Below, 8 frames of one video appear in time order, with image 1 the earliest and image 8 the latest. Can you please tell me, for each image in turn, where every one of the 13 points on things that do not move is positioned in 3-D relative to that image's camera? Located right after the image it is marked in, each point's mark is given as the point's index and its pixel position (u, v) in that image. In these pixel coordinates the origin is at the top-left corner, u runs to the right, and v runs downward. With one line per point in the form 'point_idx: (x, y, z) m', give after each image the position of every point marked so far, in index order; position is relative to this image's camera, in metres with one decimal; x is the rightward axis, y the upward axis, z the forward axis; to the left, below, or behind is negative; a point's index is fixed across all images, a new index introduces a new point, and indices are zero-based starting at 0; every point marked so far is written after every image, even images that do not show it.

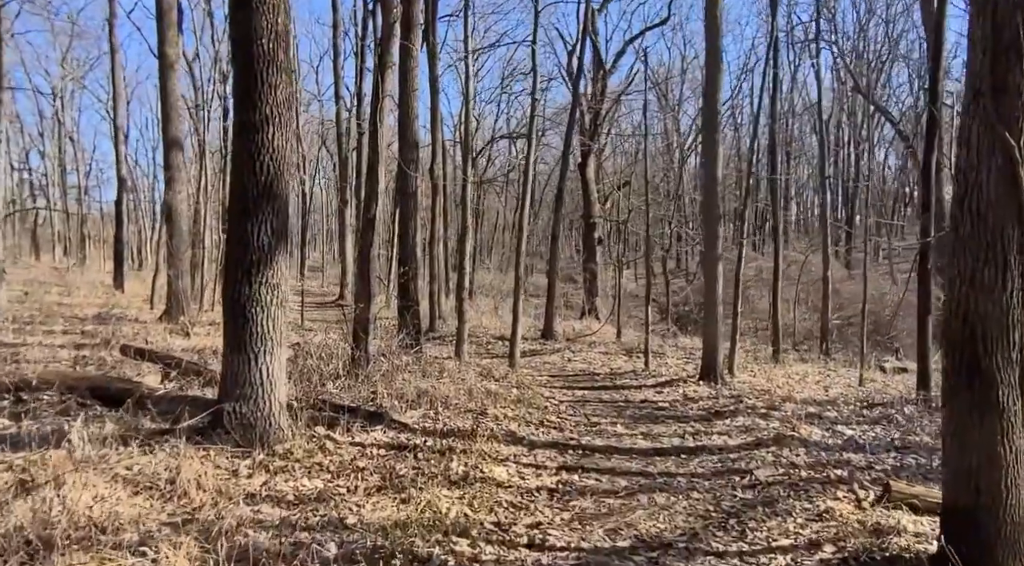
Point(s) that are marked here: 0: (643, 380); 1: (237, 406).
0: (+2.0, -1.5, +10.6) m
1: (-2.0, -0.9, +5.1) m
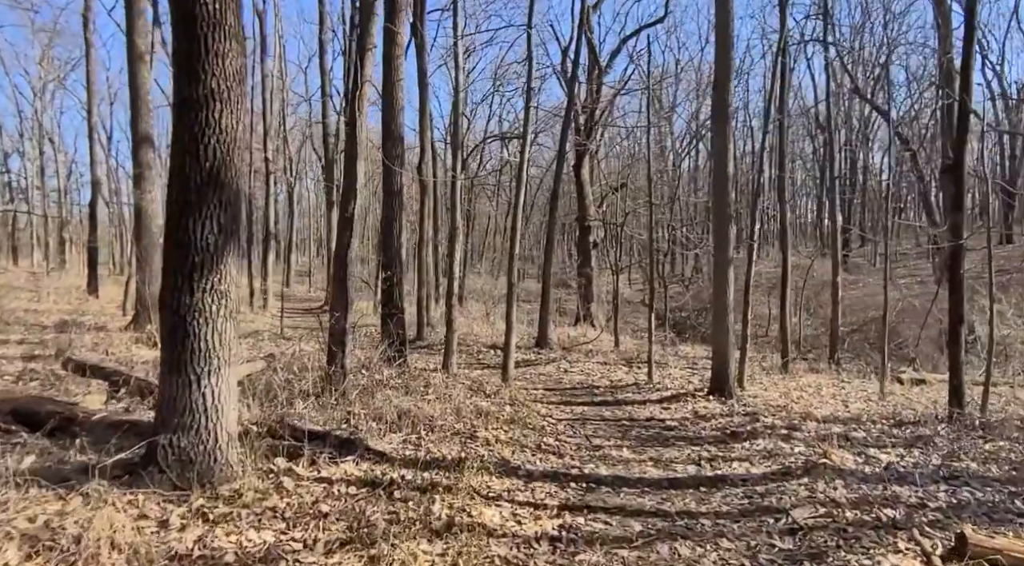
0: (+1.9, -1.5, +9.7) m
1: (-2.0, -0.9, +4.2) m
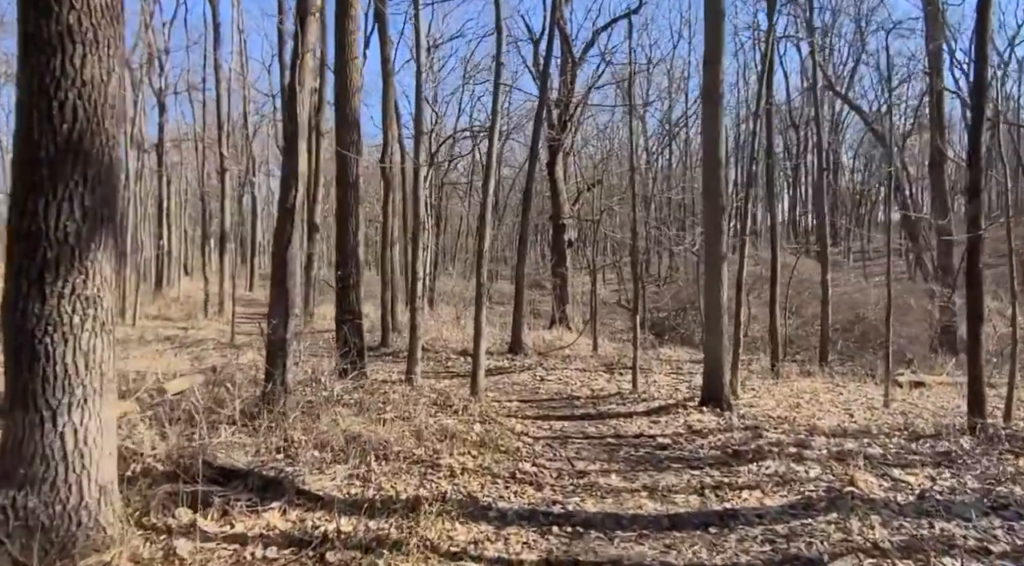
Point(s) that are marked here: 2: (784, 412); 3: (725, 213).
0: (+1.5, -1.5, +8.8) m
1: (-2.2, -0.9, +3.1) m
2: (+3.3, -1.6, +8.5) m
3: (+2.6, +0.8, +8.5) m
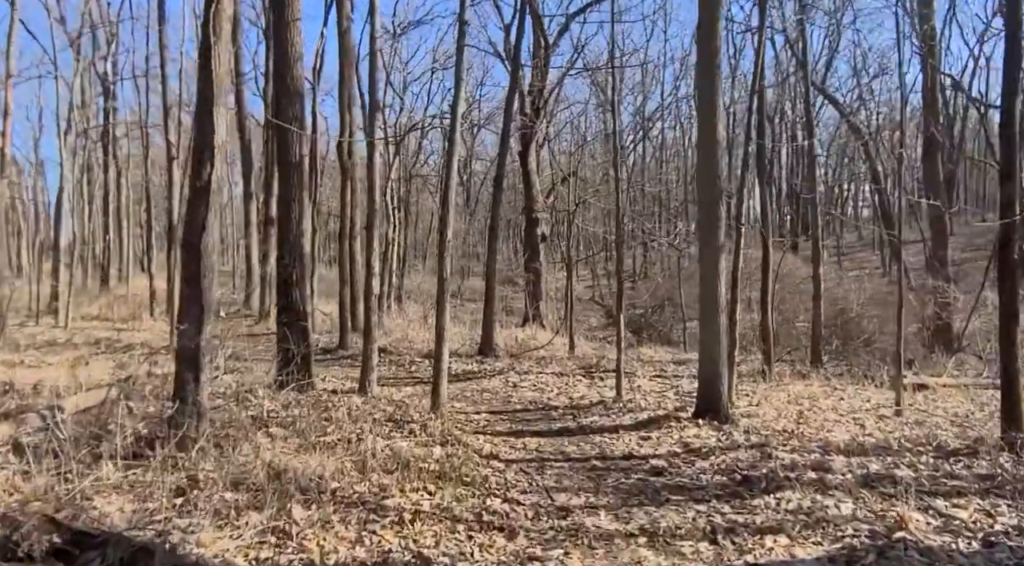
0: (+1.2, -1.5, +7.7) m
1: (-2.3, -0.9, +1.9) m
2: (+3.0, -1.5, +7.5) m
3: (+2.2, +0.9, +7.4) m
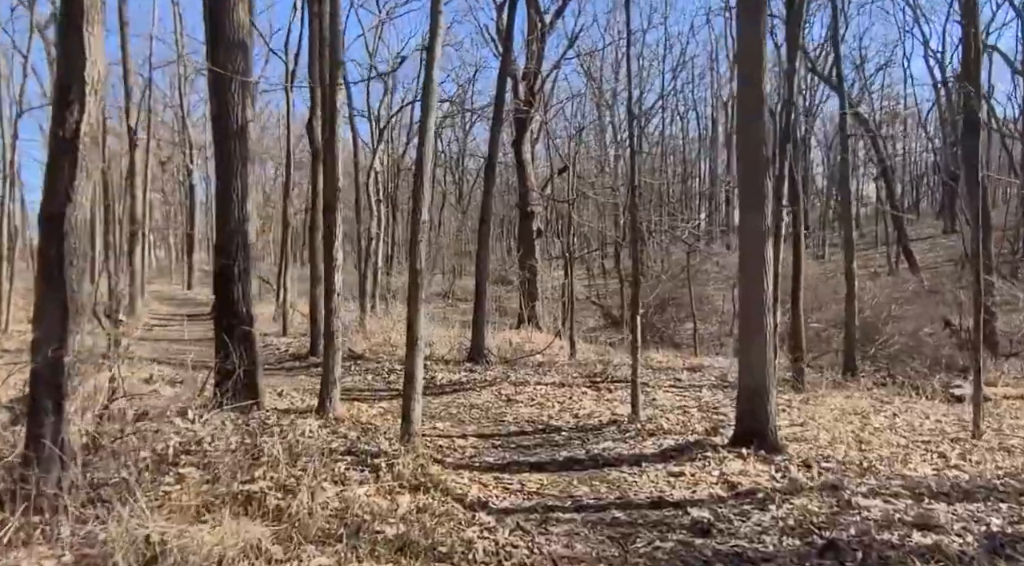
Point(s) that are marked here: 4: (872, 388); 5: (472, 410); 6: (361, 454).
0: (+1.1, -1.4, +6.2) m
1: (-2.3, -0.9, +0.4) m
2: (+2.9, -1.4, +6.0) m
3: (+2.2, +0.9, +5.9) m
4: (+5.1, -1.5, +9.9) m
5: (-0.5, -1.4, +8.0) m
6: (-1.1, -1.3, +5.3) m
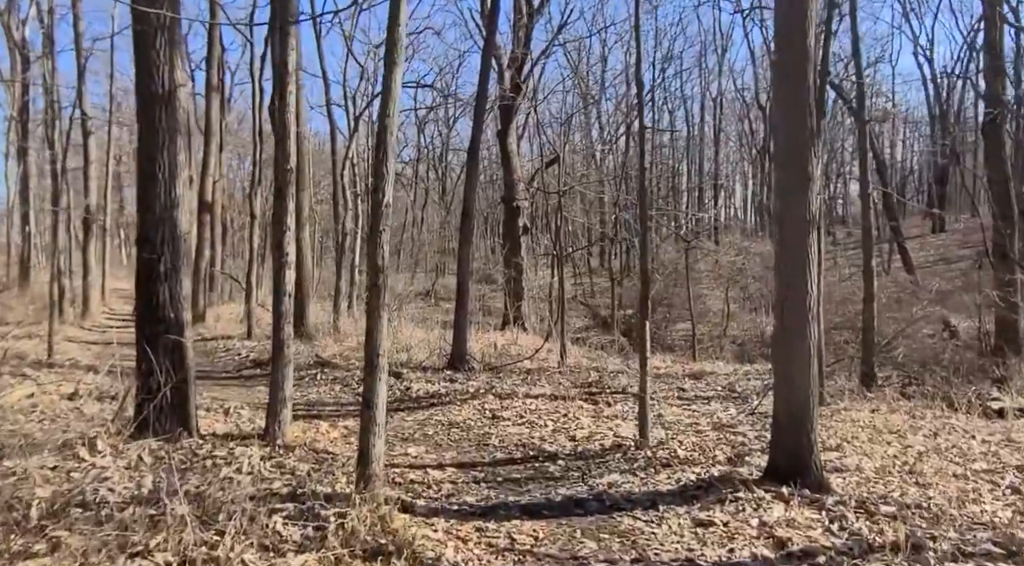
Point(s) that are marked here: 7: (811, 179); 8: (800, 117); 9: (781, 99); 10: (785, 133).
0: (+1.0, -1.4, +5.1) m
1: (-2.3, -0.9, -0.8) m
2: (+2.8, -1.5, +5.0) m
3: (+2.1, +0.9, +4.9) m
4: (+4.9, -1.5, +8.9) m
5: (-0.6, -1.4, +6.9) m
6: (-1.2, -1.3, +4.2) m
7: (+2.0, +0.7, +4.8) m
8: (+2.0, +1.1, +4.8) m
9: (+1.9, +1.3, +4.9) m
10: (+1.9, +1.0, +4.8) m
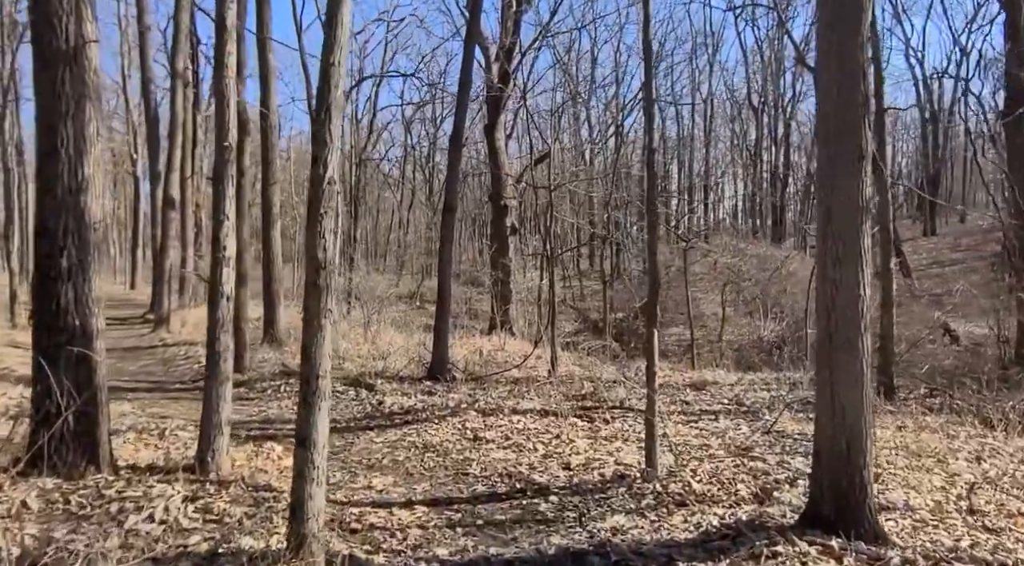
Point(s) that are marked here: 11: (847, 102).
0: (+0.9, -1.4, +4.2) m
1: (-2.3, -0.9, -1.8) m
2: (+2.7, -1.5, +4.1) m
3: (+2.0, +0.9, +4.0) m
4: (+4.7, -1.5, +8.0) m
5: (-0.7, -1.4, +5.9) m
6: (-1.3, -1.3, +3.2) m
7: (+1.9, +0.7, +3.9) m
8: (+1.9, +1.1, +3.9) m
9: (+1.8, +1.3, +4.0) m
10: (+1.8, +1.0, +3.9) m
11: (+1.8, +1.0, +3.9) m
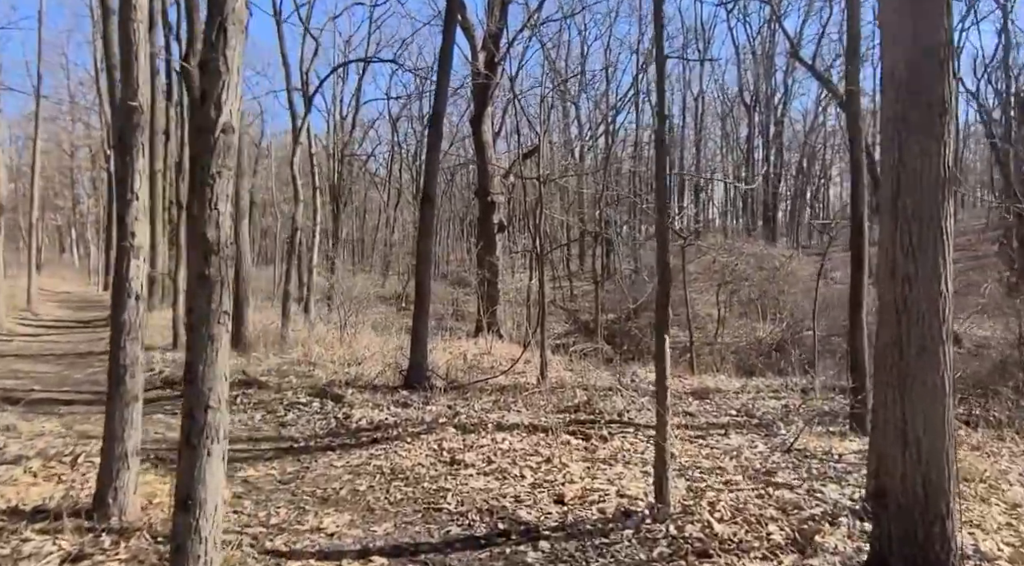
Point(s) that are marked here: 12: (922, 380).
0: (+0.8, -1.4, +3.3) m
1: (-2.3, -0.8, -2.7) m
2: (+2.6, -1.4, +3.2) m
3: (+1.9, +0.9, +3.1) m
4: (+4.5, -1.5, +7.2) m
5: (-0.9, -1.4, +5.0) m
6: (-1.4, -1.2, +2.3) m
7: (+1.8, +0.7, +3.0) m
8: (+1.8, +1.2, +3.0) m
9: (+1.7, +1.3, +3.1) m
10: (+1.7, +1.1, +3.0) m
11: (+1.7, +1.0, +3.0) m
12: (+1.8, -0.4, +3.1) m
